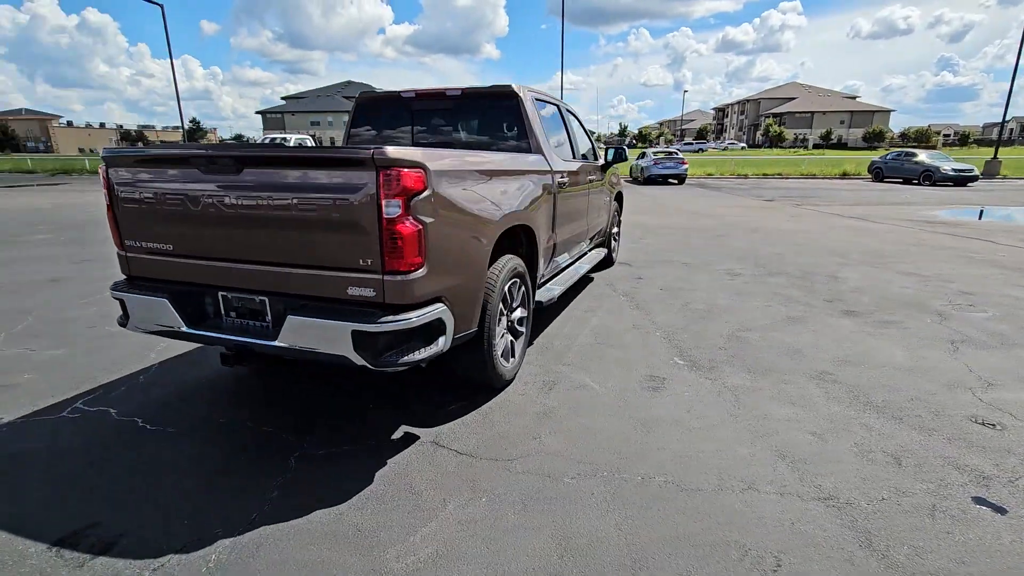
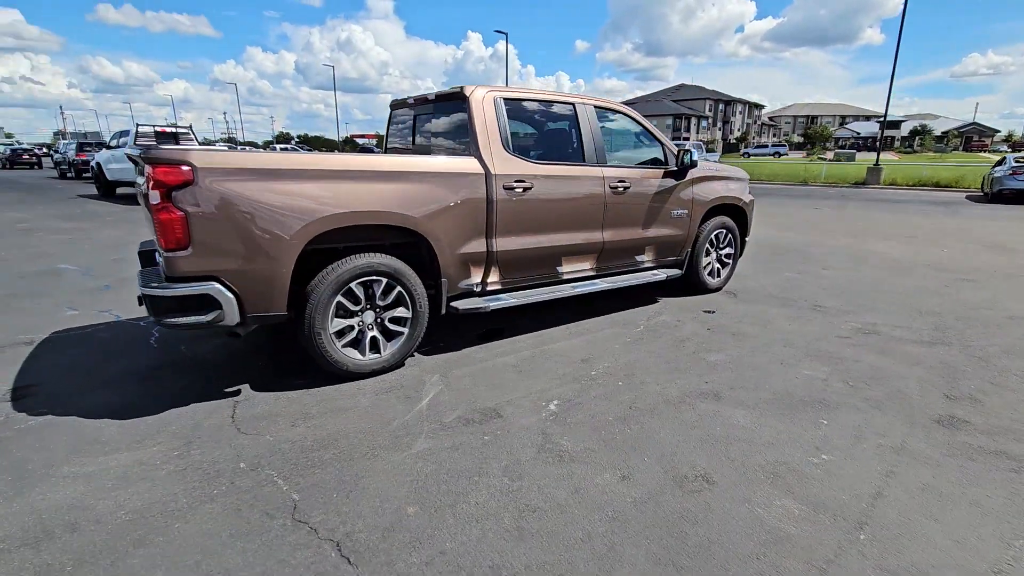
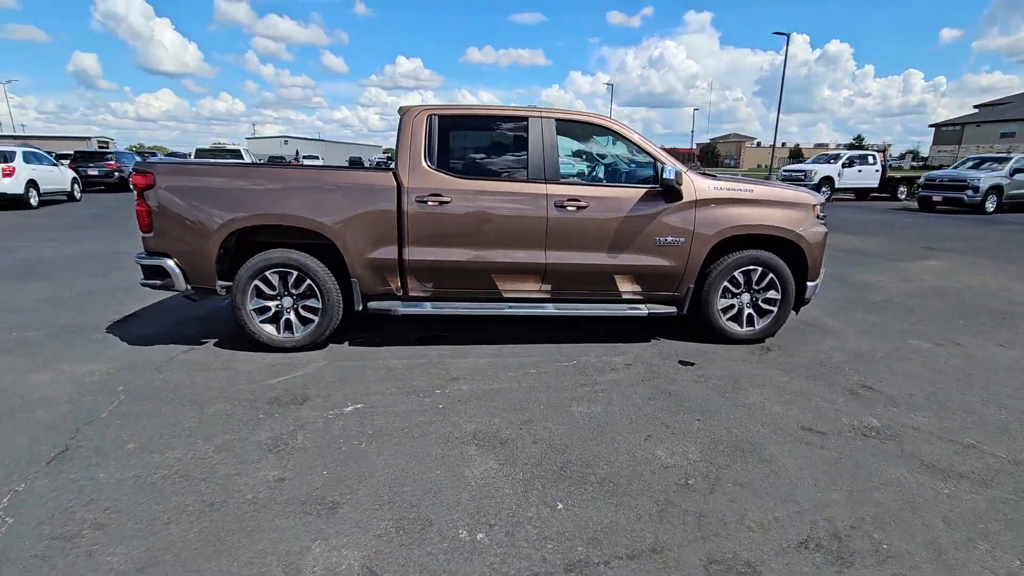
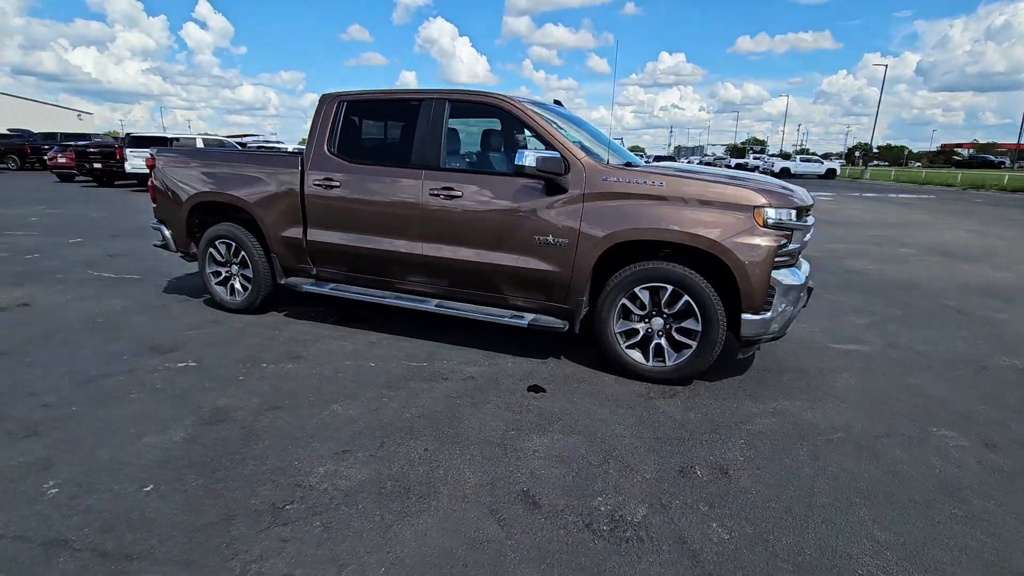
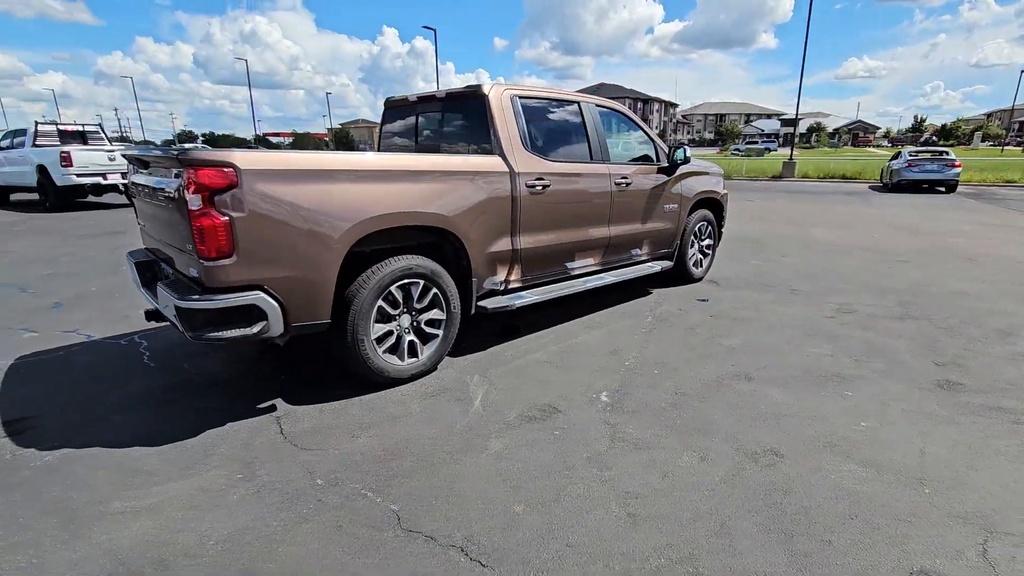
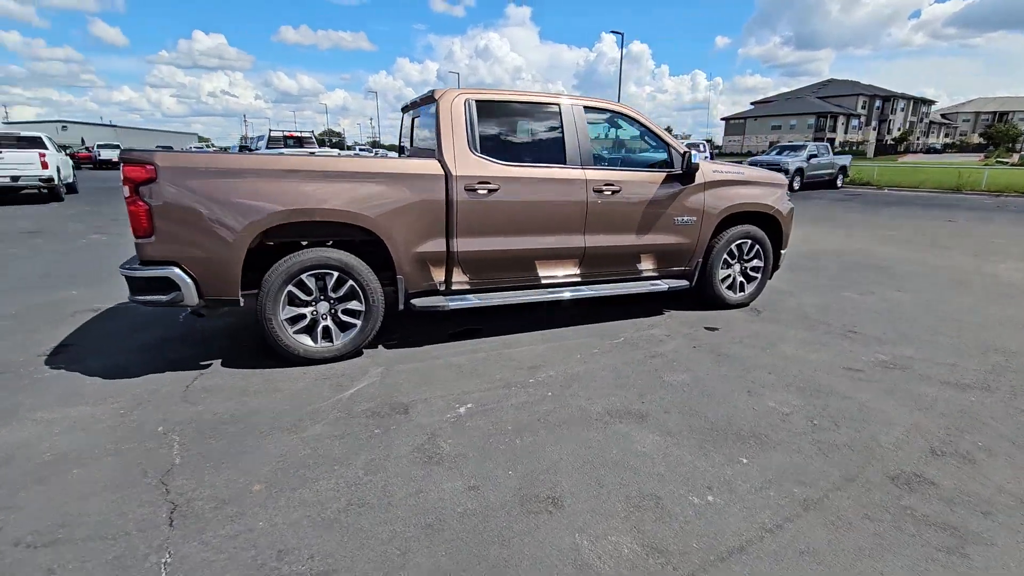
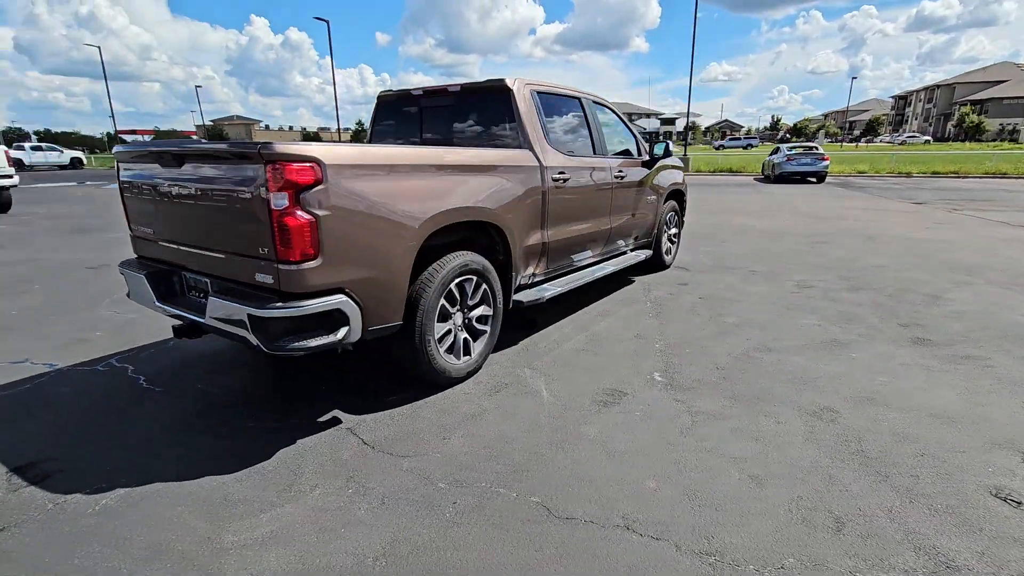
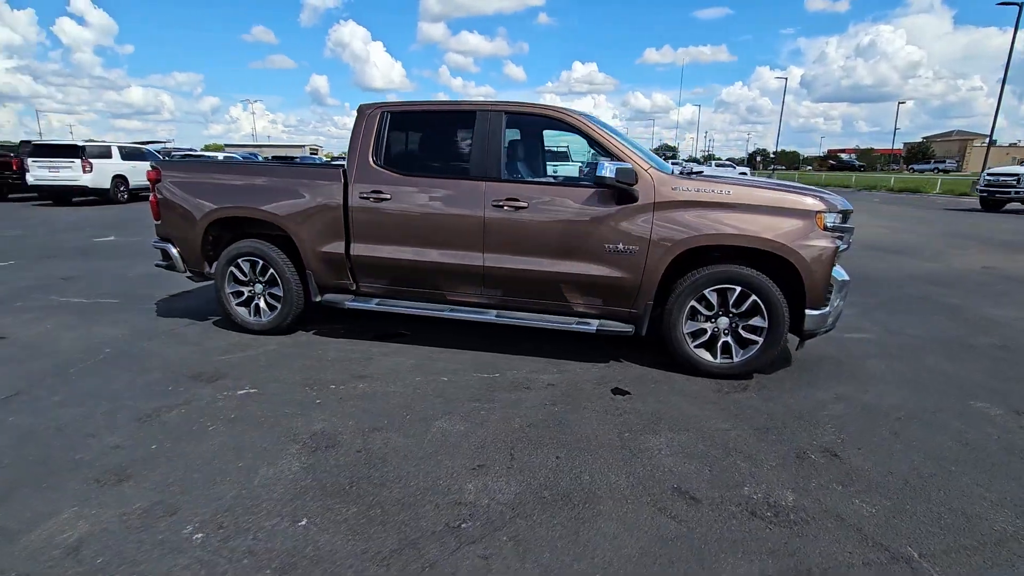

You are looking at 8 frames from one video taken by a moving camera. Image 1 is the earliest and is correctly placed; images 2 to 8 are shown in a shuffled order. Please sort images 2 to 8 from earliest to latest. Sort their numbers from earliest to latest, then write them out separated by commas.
7, 5, 2, 6, 3, 8, 4
